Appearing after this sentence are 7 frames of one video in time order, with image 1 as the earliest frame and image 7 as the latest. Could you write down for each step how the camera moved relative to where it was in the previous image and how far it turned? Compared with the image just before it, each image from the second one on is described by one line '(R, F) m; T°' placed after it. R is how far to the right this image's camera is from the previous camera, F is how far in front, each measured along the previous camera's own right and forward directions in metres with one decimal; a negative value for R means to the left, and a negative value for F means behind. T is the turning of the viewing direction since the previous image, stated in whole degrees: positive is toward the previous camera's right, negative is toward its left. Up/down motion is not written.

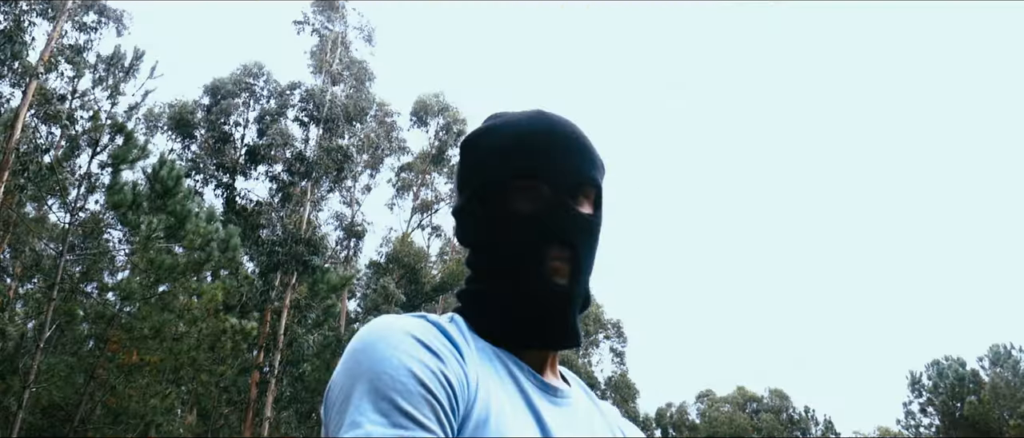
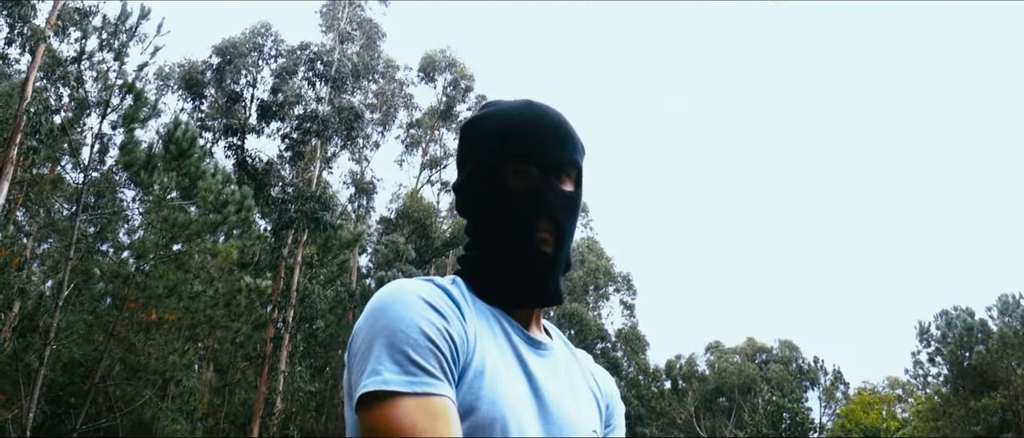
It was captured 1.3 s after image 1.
(0.0, -0.2) m; -1°
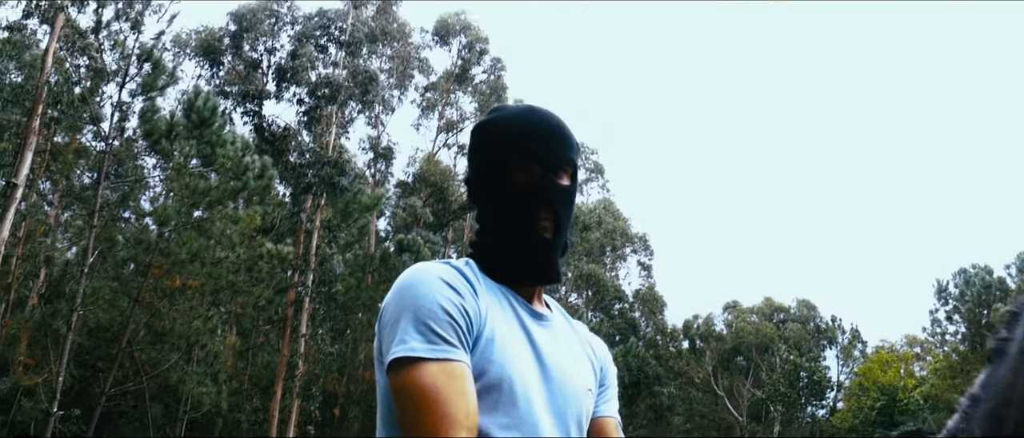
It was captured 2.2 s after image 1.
(0.0, -0.2) m; -1°
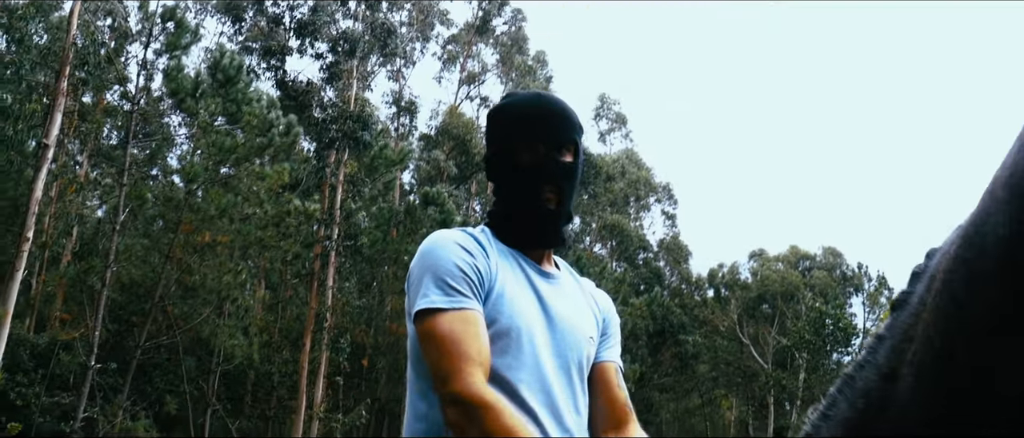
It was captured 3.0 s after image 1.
(0.0, -0.2) m; -1°
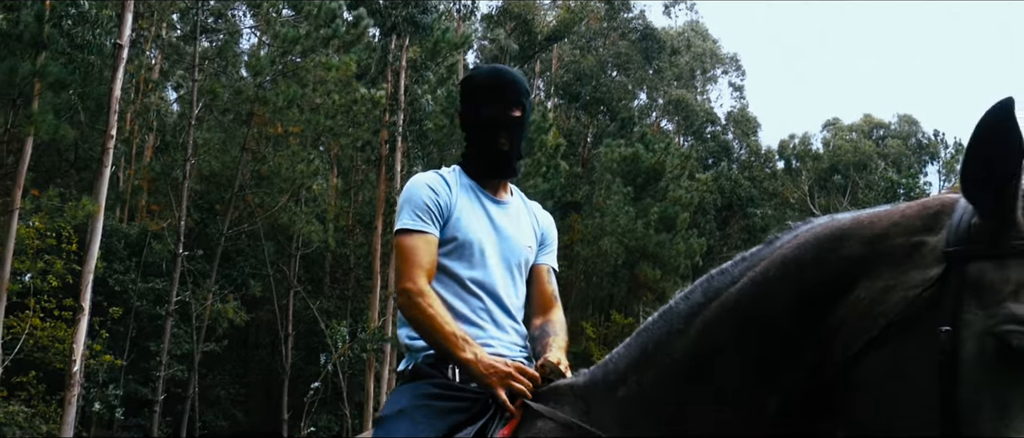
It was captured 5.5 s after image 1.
(+0.2, -0.7) m; -4°
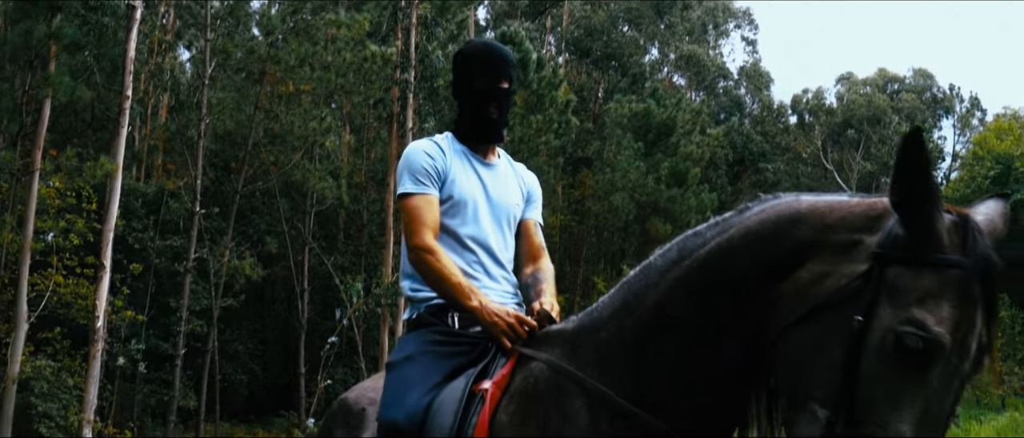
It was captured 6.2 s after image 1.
(+0.1, -0.5) m; -1°
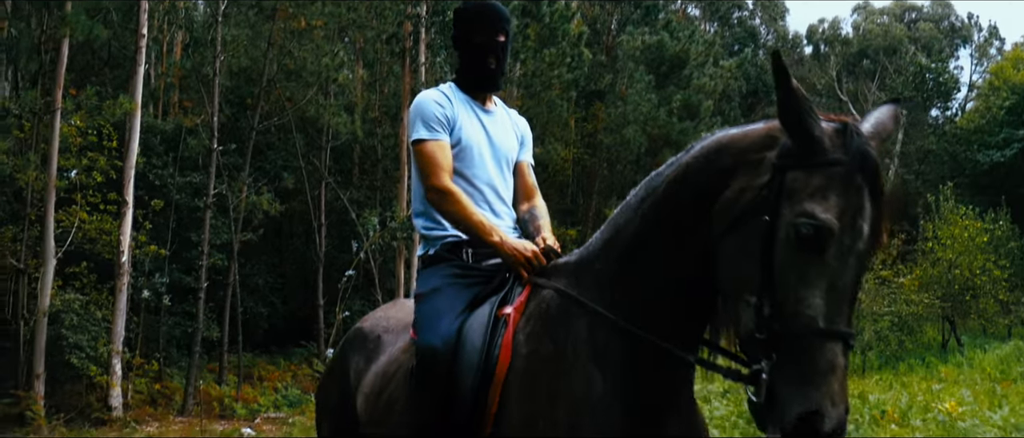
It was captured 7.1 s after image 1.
(+0.1, -0.6) m; -1°
